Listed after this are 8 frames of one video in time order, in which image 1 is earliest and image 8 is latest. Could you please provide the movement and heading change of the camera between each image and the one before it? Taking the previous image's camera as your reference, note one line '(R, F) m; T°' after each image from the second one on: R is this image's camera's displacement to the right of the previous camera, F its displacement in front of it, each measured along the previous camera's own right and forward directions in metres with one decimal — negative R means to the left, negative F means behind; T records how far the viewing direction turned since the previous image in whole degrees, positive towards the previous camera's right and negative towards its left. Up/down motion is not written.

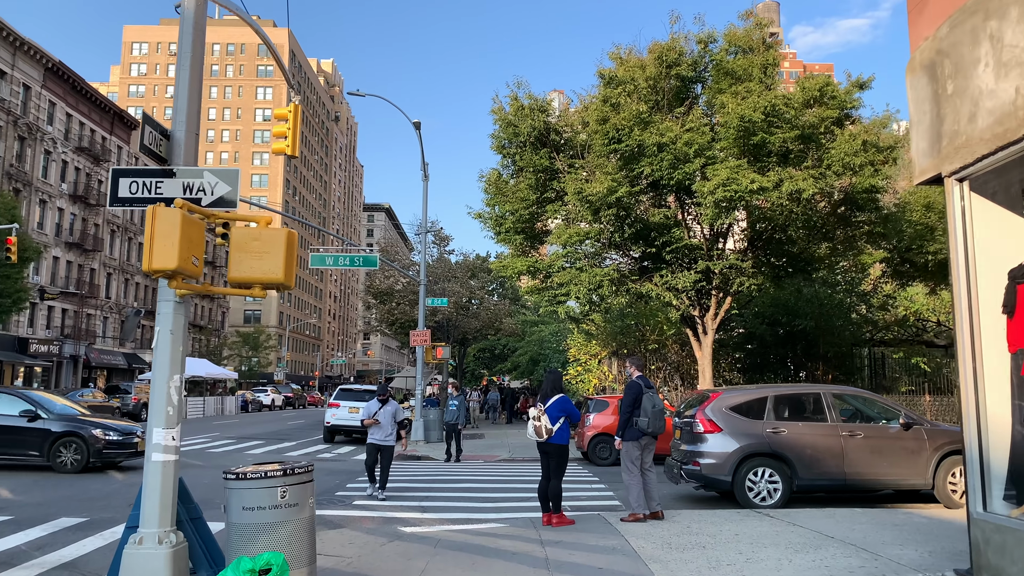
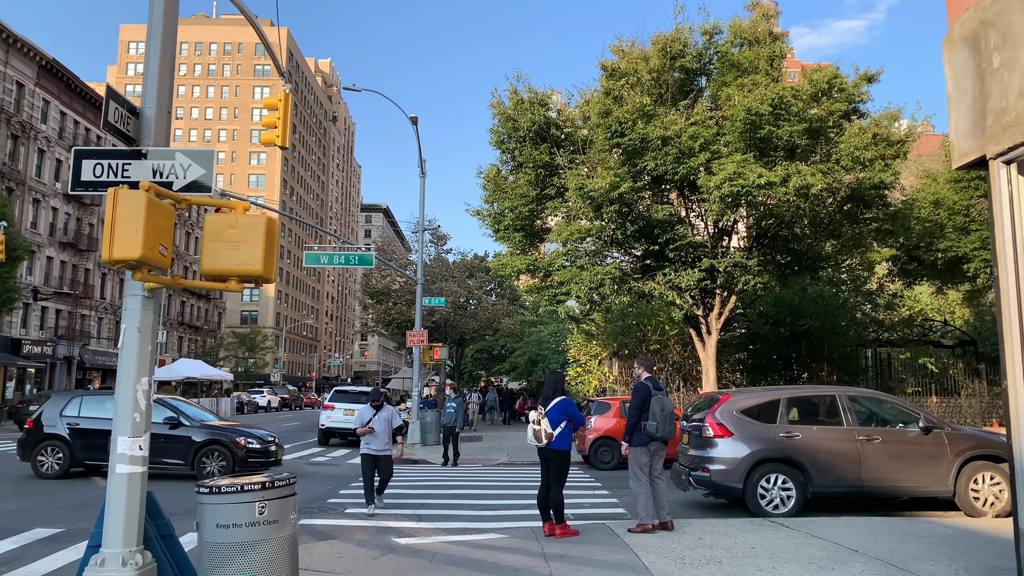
(0.0, +0.5) m; 0°
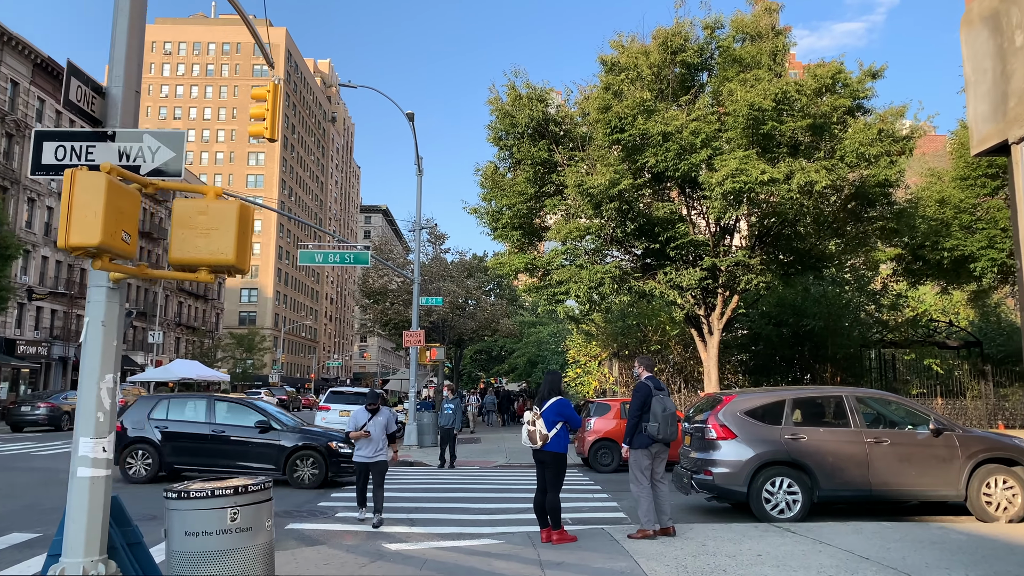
(0.0, +0.3) m; 0°
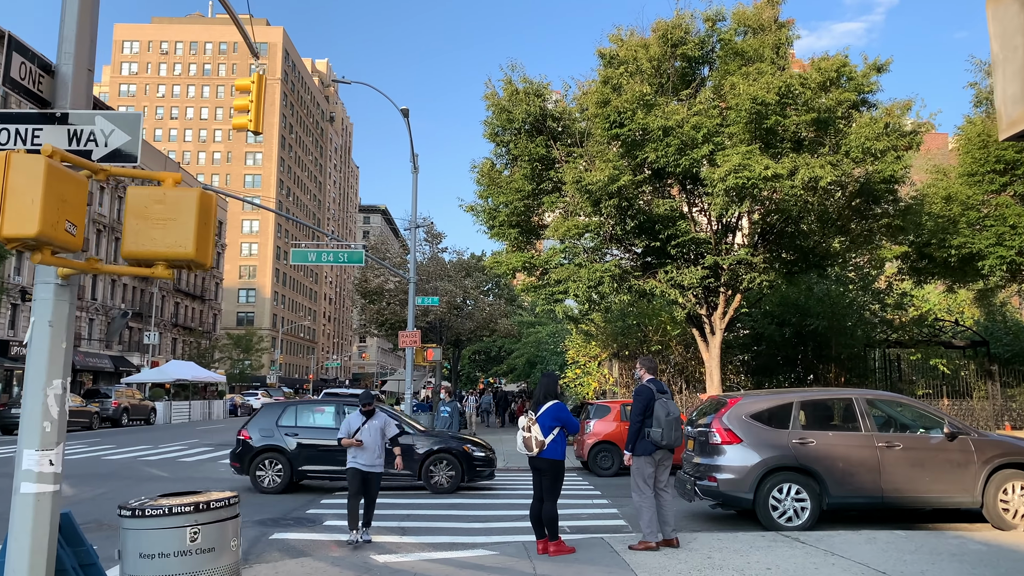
(+0.1, +0.4) m; 0°
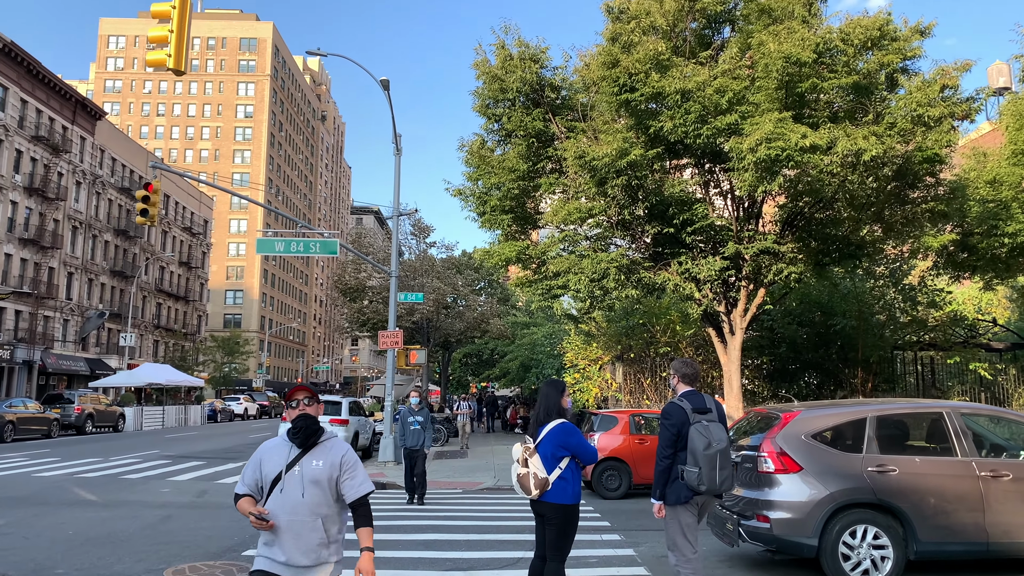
(0.0, +2.0) m; 0°
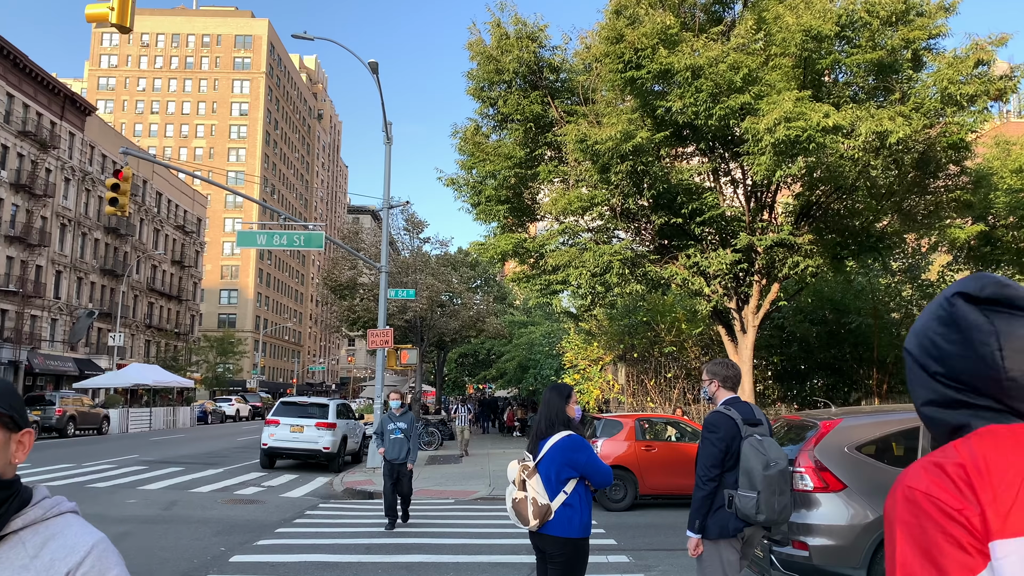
(0.0, +1.0) m; 0°
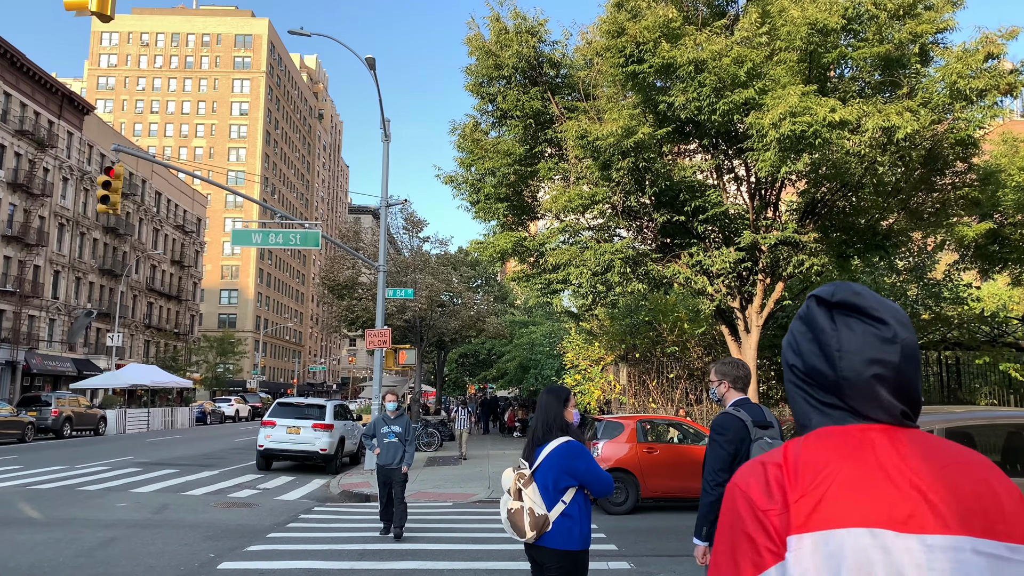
(0.0, +0.2) m; 0°
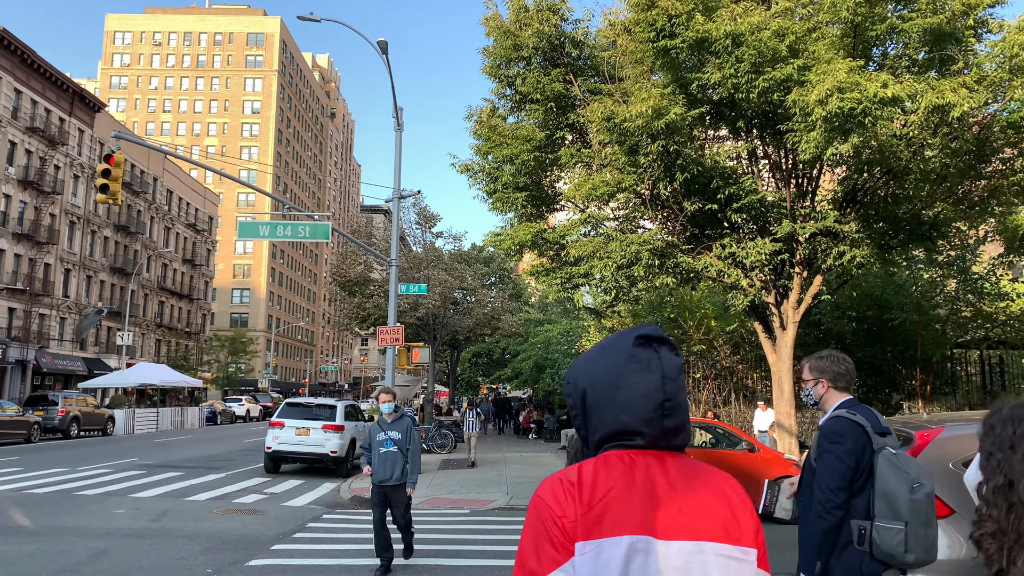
(-0.1, +0.8) m; -1°
